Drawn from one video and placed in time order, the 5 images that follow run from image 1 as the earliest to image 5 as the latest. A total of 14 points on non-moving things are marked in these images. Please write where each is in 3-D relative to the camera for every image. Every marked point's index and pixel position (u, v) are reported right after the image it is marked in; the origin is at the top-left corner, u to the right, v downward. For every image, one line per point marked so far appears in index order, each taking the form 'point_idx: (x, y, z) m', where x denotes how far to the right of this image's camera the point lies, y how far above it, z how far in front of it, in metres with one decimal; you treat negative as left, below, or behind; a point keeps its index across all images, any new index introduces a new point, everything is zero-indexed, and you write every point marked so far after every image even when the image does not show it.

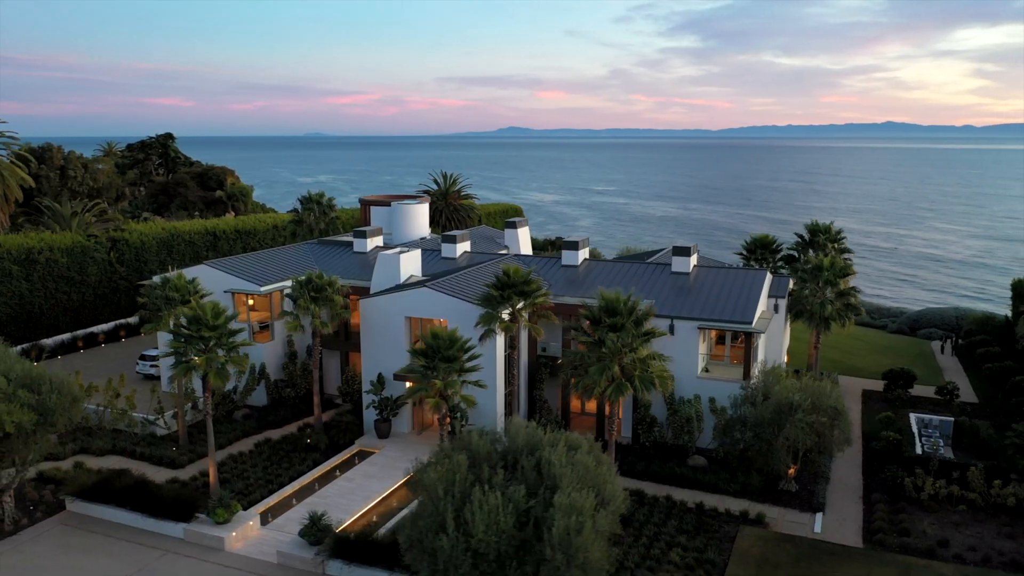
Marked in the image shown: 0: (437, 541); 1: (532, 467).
0: (-1.3, -4.6, +14.5) m
1: (+0.4, -3.5, +15.6) m
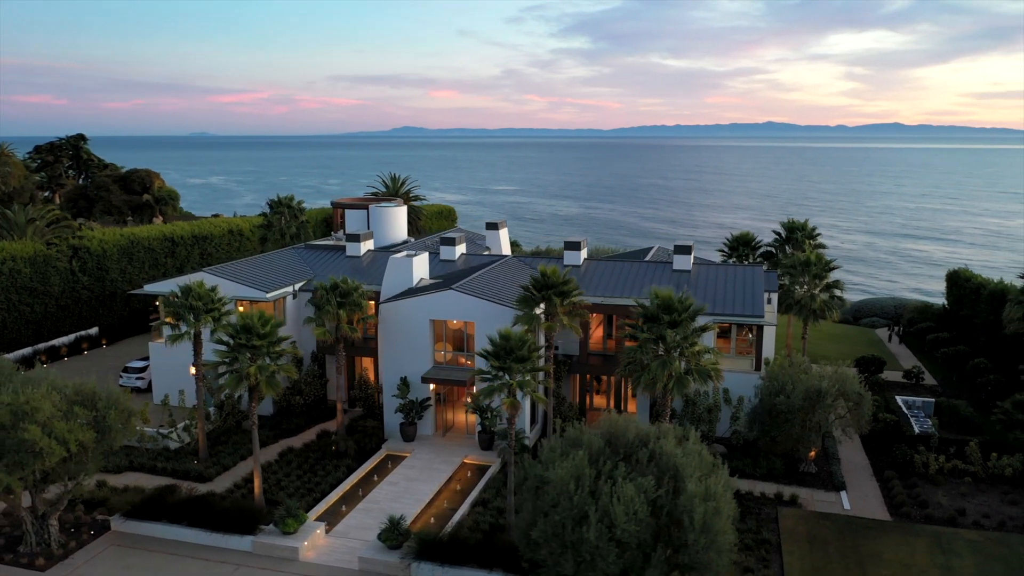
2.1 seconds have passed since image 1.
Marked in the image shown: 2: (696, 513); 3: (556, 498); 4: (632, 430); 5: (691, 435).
0: (+1.3, -4.6, +15.1) m
1: (+2.8, -3.5, +16.3) m
2: (+3.5, -4.2, +14.8) m
3: (+0.9, -4.1, +15.6) m
4: (+2.6, -3.0, +17.1) m
5: (+3.9, -3.2, +17.2) m
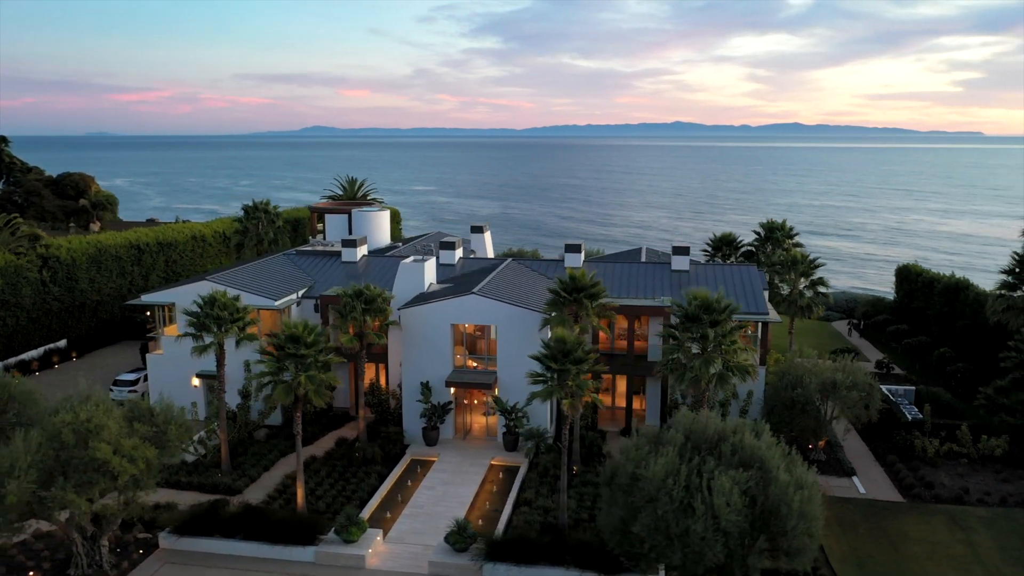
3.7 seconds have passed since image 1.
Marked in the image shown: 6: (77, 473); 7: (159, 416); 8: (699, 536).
0: (+3.4, -4.7, +15.8) m
1: (+4.7, -3.5, +17.2) m
2: (+5.6, -4.2, +15.8) m
3: (+2.9, -4.2, +16.3) m
4: (+4.5, -3.1, +17.9) m
5: (+5.7, -3.2, +18.2) m
6: (-9.7, -4.2, +18.0) m
7: (-8.7, -3.2, +19.7) m
8: (+3.6, -4.8, +15.5) m
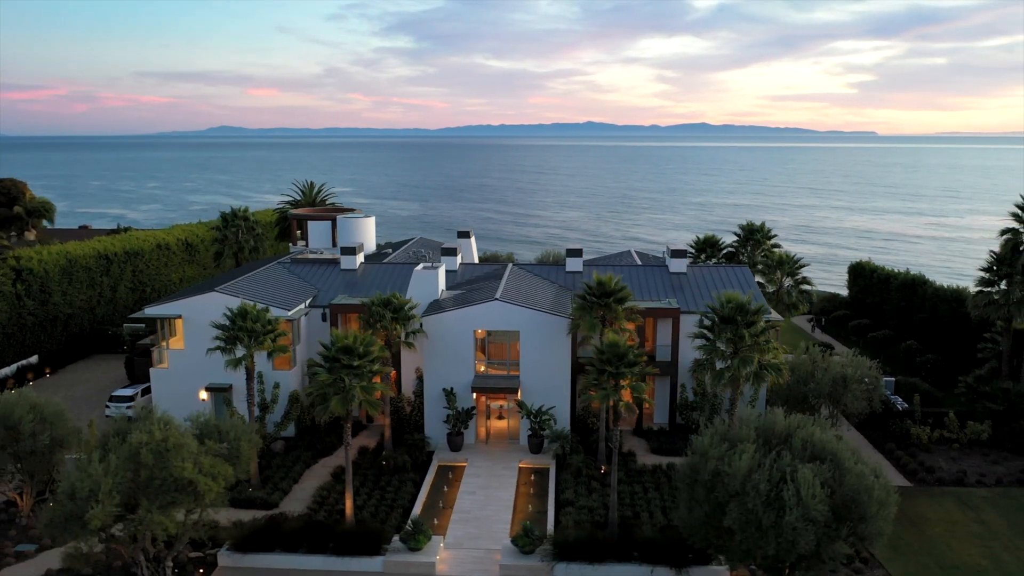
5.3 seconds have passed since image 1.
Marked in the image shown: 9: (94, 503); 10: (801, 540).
0: (+5.5, -4.8, +16.8) m
1: (+6.6, -3.6, +18.3) m
2: (+7.7, -4.3, +17.0) m
3: (+5.0, -4.3, +17.2) m
4: (+6.3, -3.2, +19.0) m
5: (+7.5, -3.3, +19.4) m
6: (-7.8, -4.5, +17.7) m
7: (-6.9, -3.5, +19.5) m
8: (+5.8, -4.9, +16.5) m
9: (-8.8, -4.5, +16.9) m
10: (+6.0, -5.2, +16.6) m
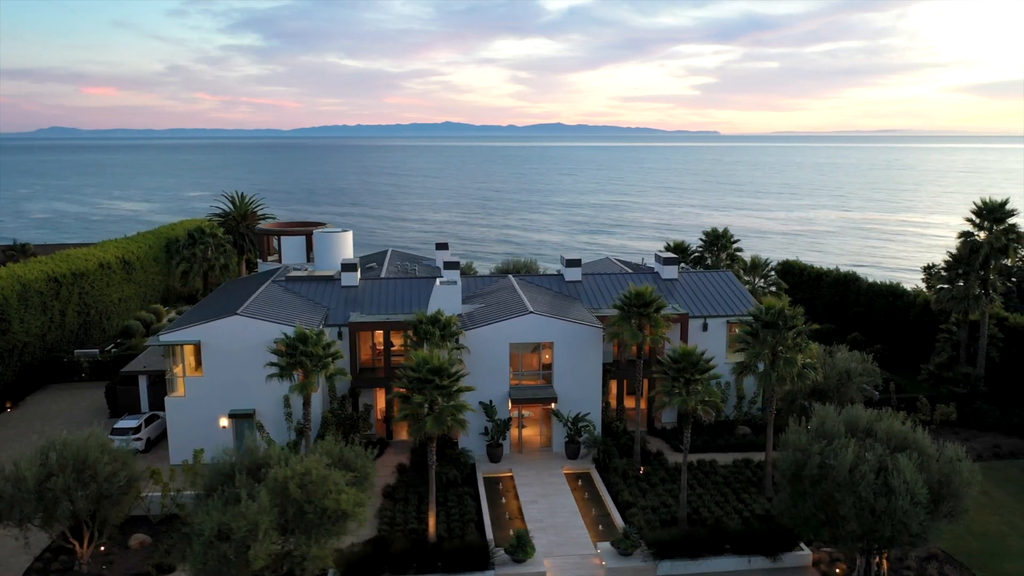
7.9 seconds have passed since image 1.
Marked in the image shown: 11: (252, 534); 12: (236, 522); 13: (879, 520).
0: (+8.8, -5.0, +18.9) m
1: (+9.6, -3.8, +20.5) m
2: (+10.9, -4.5, +19.4) m
3: (+8.2, -4.6, +19.2) m
4: (+9.2, -3.4, +21.2) m
5: (+10.3, -3.5, +21.8) m
6: (-4.5, -5.2, +17.6) m
7: (-3.9, -4.2, +19.5) m
8: (+9.1, -5.2, +18.6) m
9: (-5.4, -5.3, +16.7) m
10: (+9.3, -5.4, +18.7) m
11: (-5.4, -5.1, +16.7) m
12: (-5.8, -4.9, +16.7) m
13: (+8.6, -5.5, +18.9) m
